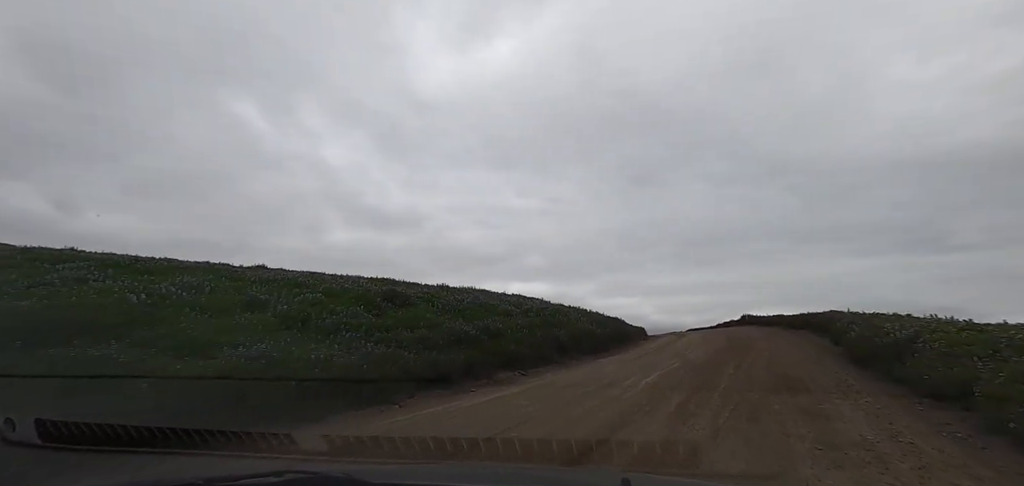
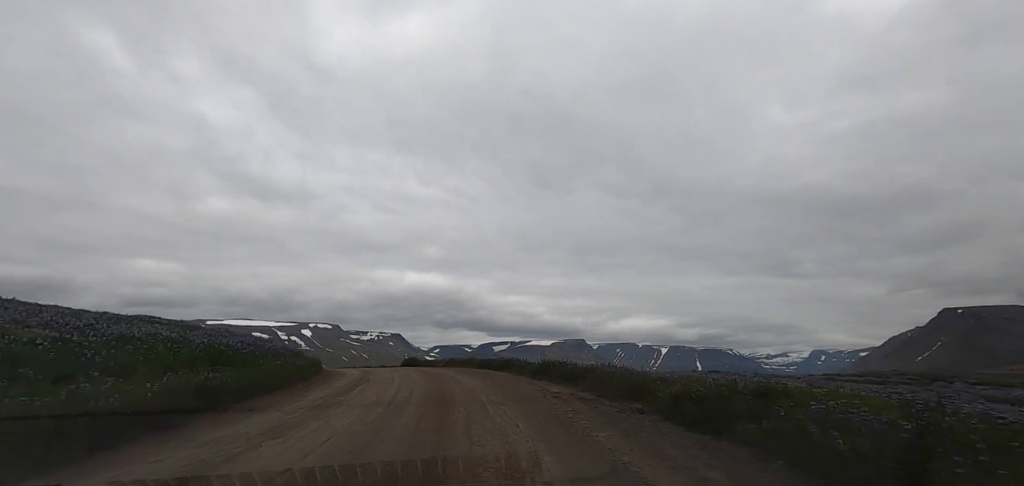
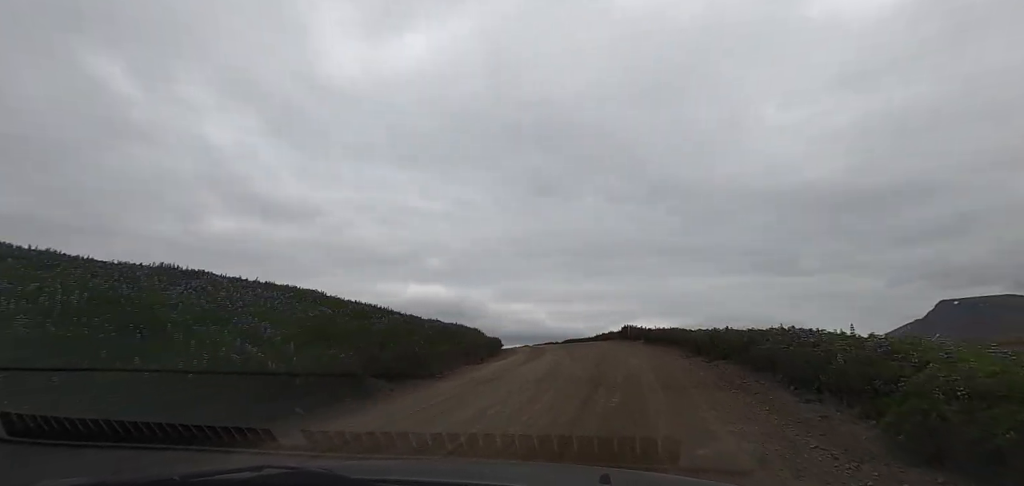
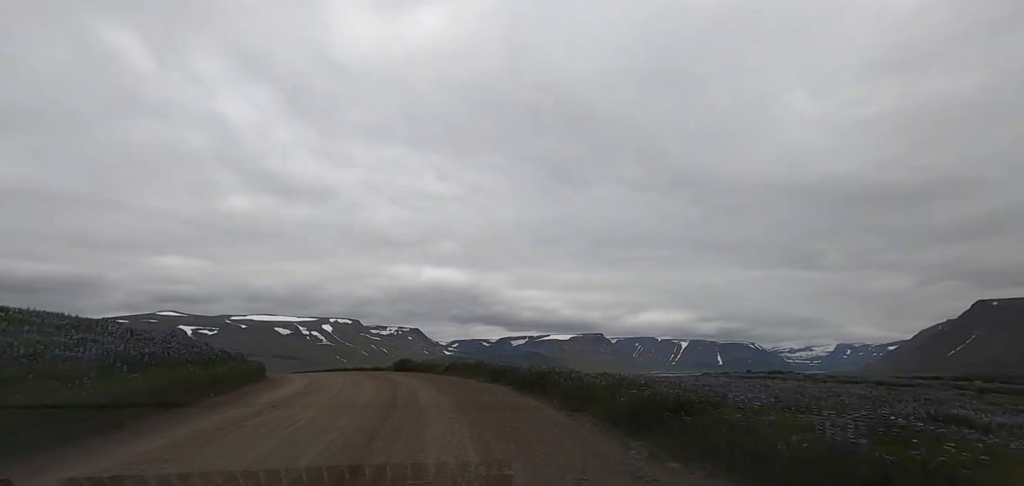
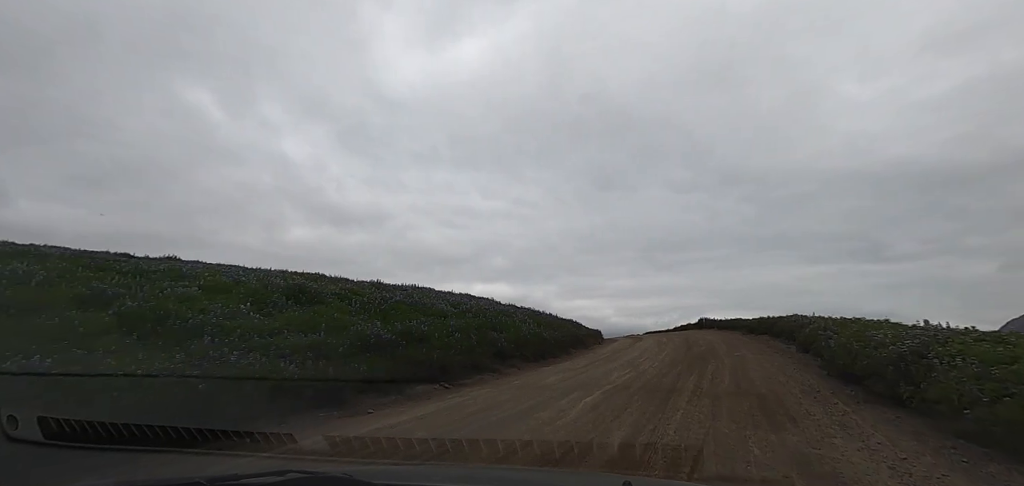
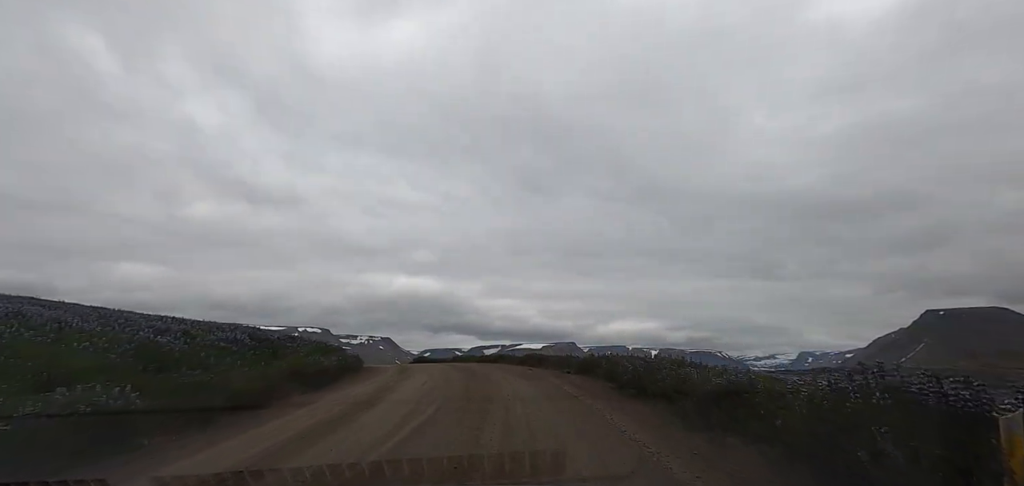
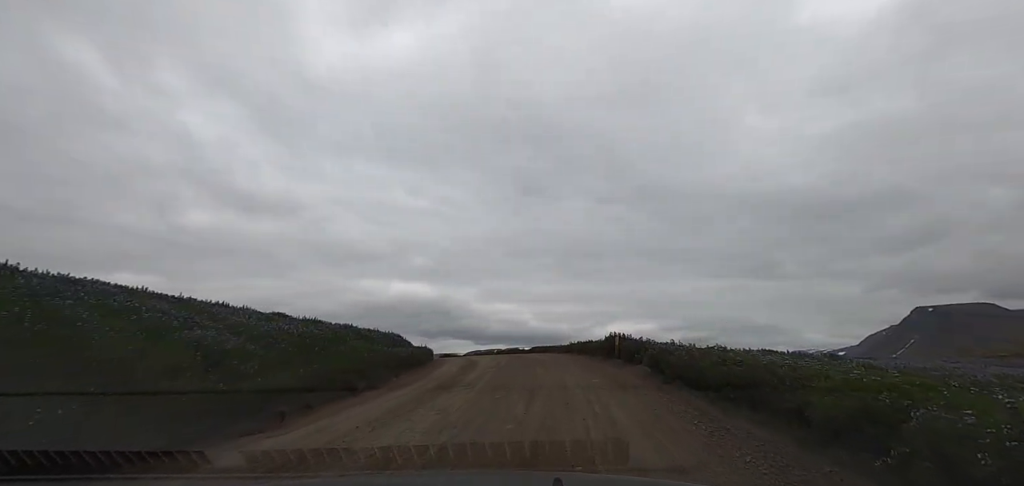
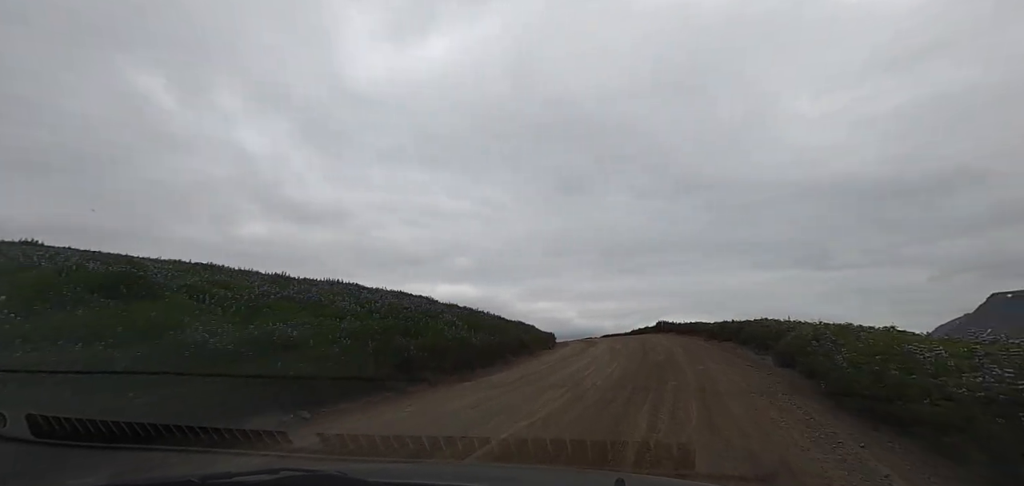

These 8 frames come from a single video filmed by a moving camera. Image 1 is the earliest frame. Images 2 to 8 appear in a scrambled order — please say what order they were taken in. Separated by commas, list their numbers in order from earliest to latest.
5, 8, 3, 7, 6, 2, 4
